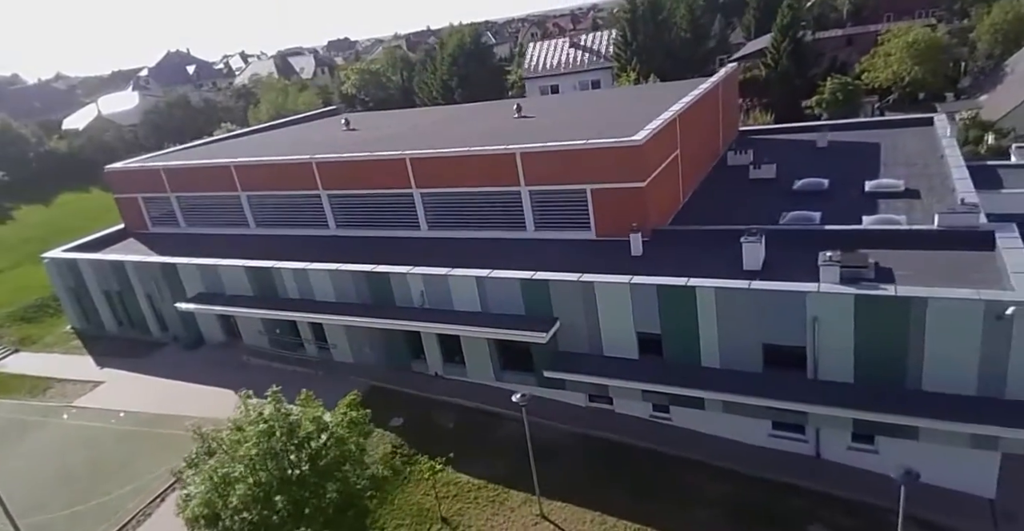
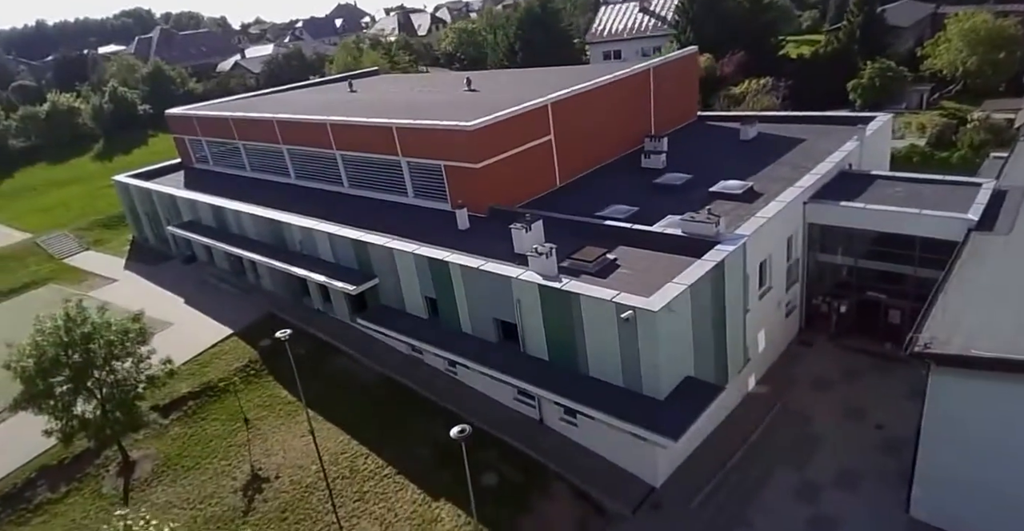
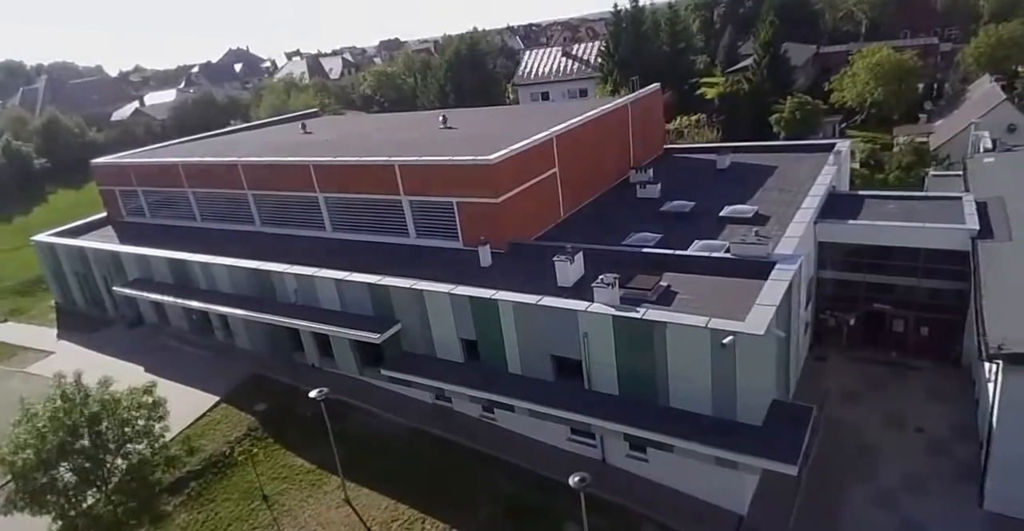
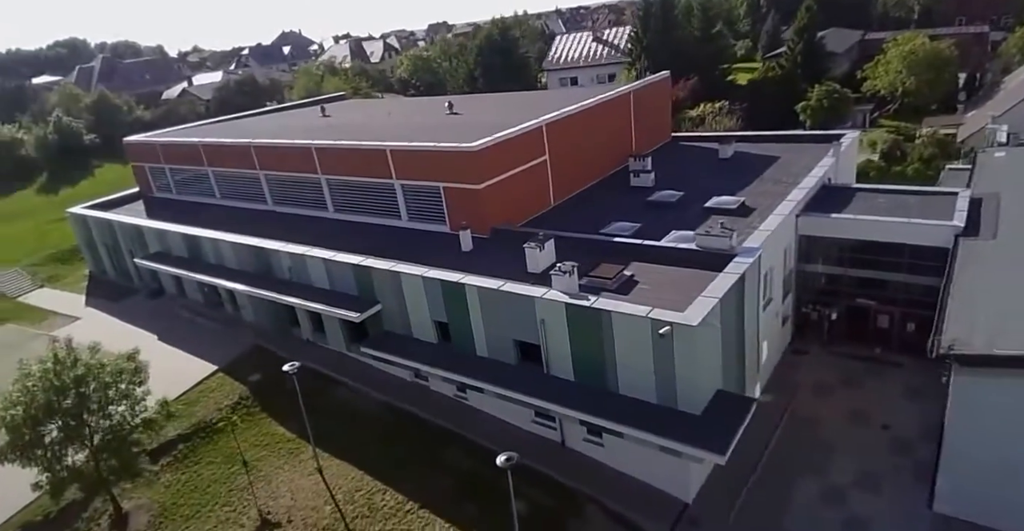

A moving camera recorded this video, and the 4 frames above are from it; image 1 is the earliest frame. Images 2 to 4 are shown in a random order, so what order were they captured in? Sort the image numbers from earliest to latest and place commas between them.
3, 4, 2
